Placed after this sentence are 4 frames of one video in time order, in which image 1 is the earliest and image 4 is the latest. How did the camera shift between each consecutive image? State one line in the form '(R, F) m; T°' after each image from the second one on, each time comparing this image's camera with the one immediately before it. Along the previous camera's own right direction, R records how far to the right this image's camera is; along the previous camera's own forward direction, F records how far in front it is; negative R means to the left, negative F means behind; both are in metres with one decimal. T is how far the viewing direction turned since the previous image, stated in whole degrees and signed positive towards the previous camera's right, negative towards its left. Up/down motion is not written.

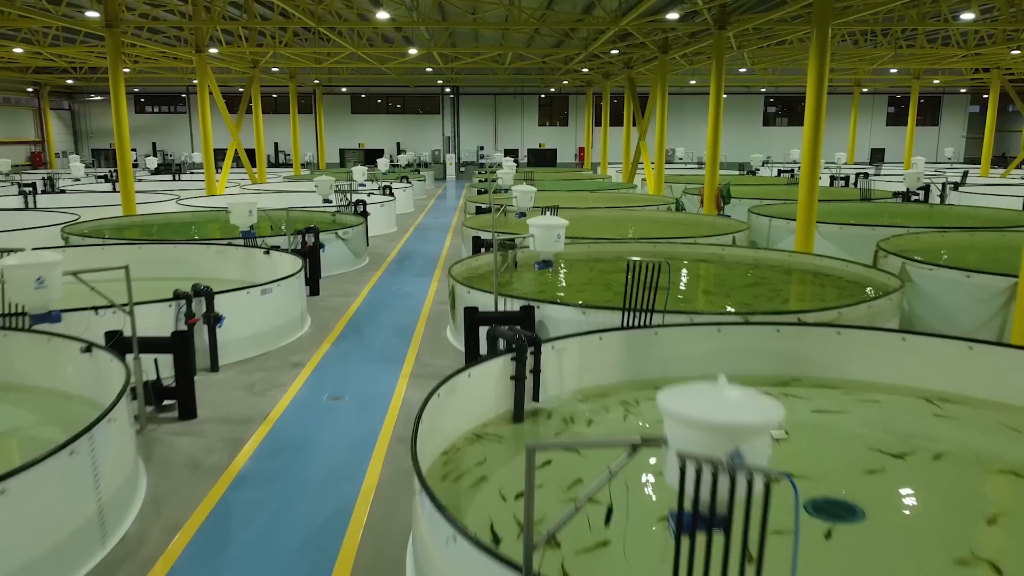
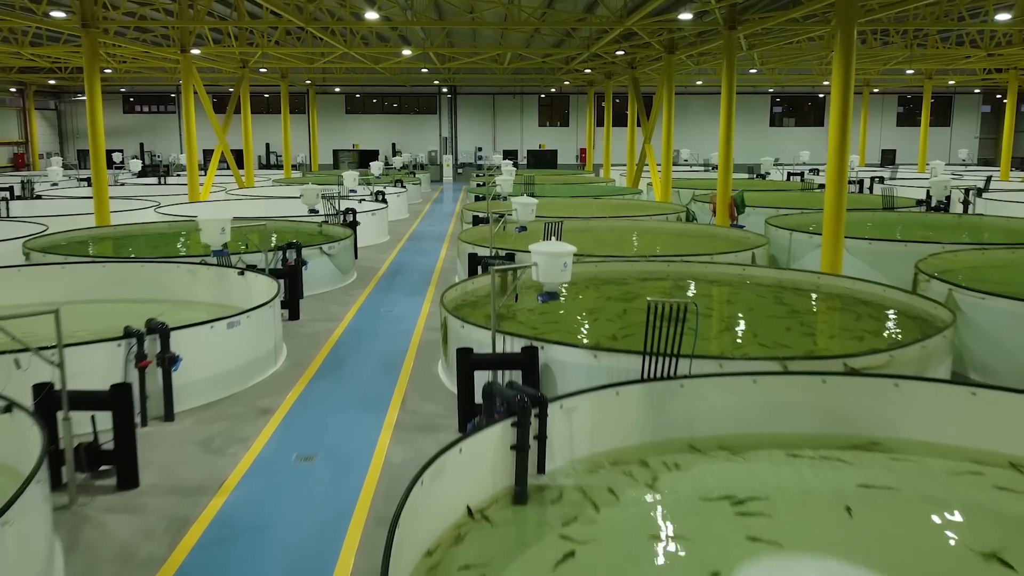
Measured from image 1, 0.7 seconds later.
(0.0, +0.8) m; 0°
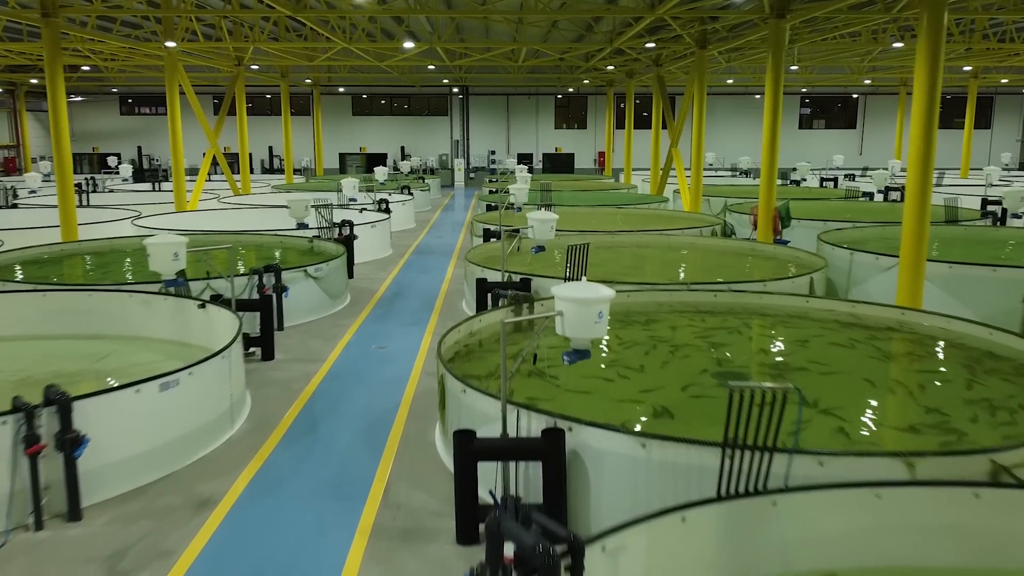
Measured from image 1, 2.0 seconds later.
(0.0, +1.4) m; -1°
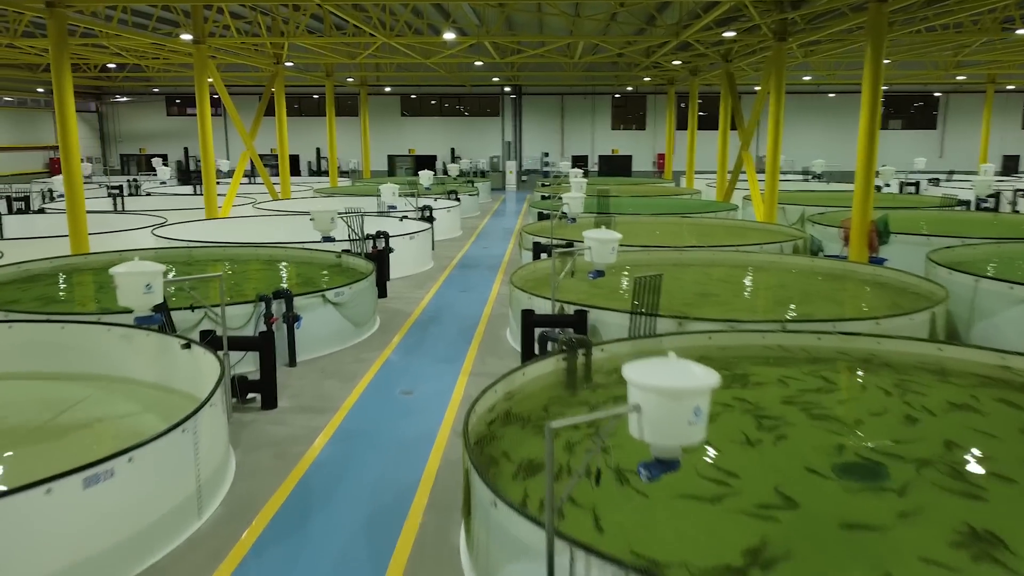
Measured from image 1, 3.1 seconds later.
(0.0, +1.4) m; -4°
